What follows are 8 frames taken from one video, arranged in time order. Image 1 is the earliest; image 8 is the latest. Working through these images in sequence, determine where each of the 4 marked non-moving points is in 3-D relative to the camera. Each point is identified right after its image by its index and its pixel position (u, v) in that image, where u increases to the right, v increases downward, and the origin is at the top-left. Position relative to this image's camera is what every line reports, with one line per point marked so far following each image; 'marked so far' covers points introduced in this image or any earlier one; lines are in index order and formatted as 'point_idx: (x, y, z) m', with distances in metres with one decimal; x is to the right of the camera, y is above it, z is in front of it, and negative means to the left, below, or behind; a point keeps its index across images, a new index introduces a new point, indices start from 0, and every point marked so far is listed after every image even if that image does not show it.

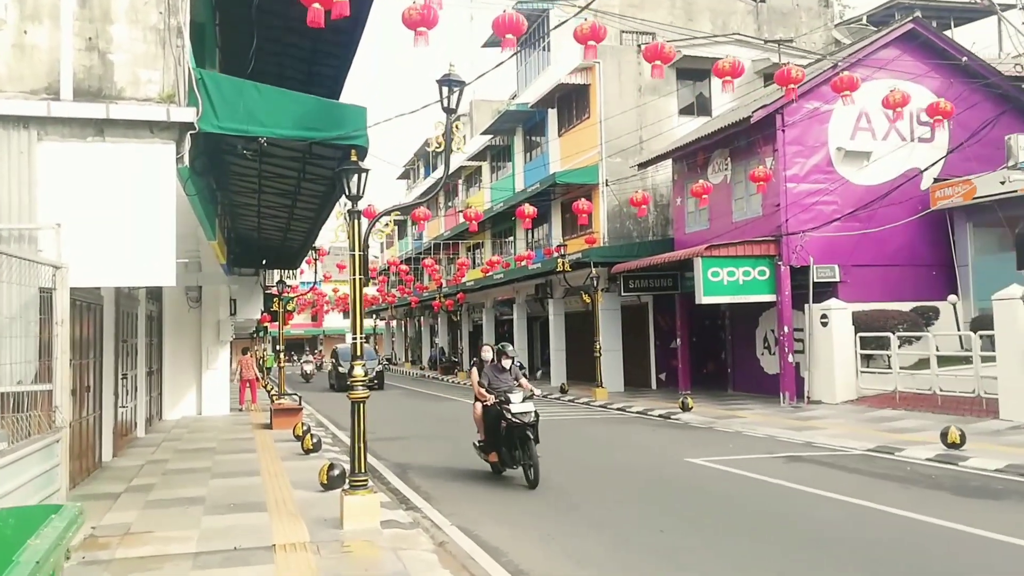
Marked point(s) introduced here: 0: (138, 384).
0: (-4.6, -1.2, +15.0) m
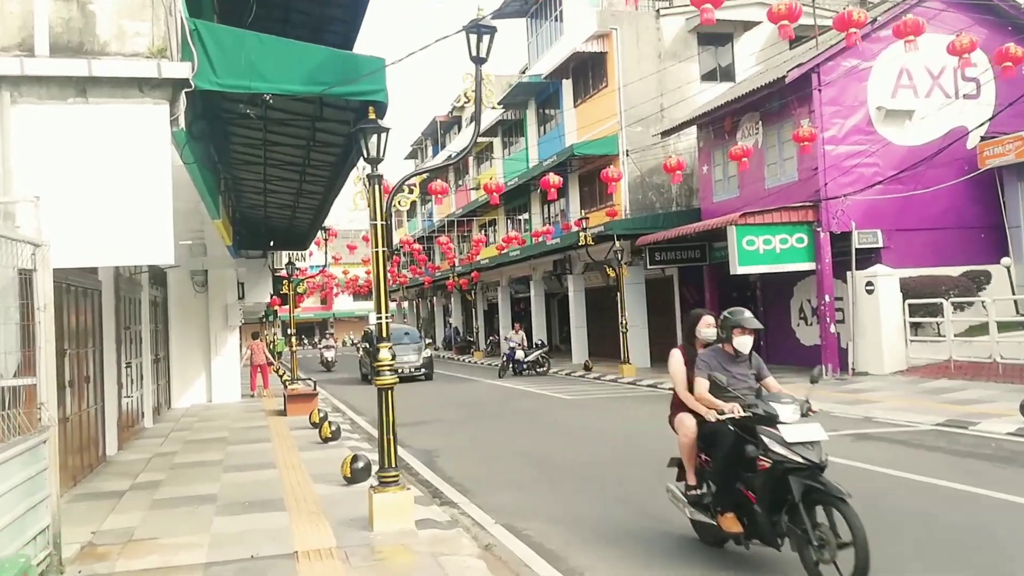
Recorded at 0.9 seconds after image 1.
0: (-4.3, -1.0, +14.2) m
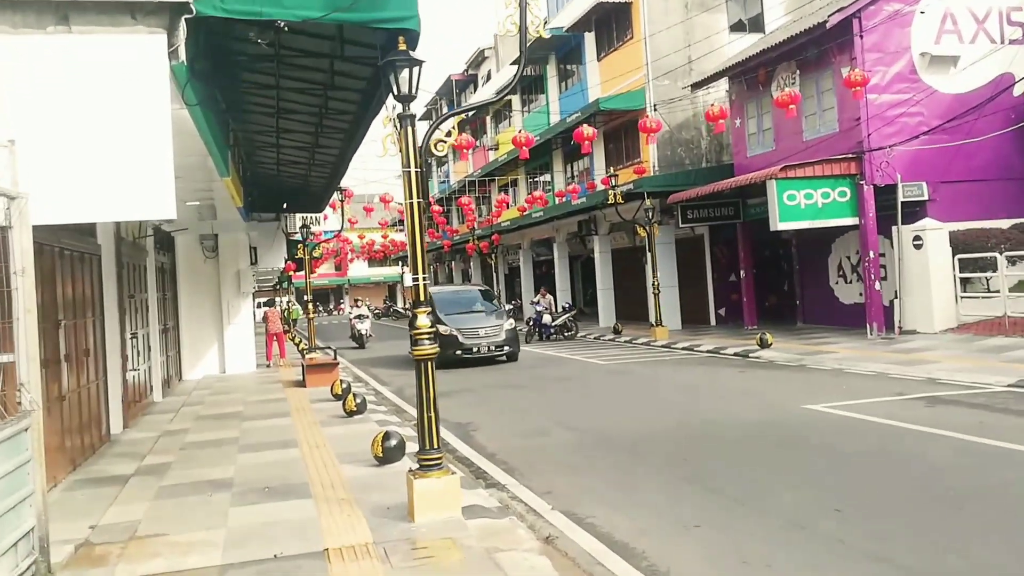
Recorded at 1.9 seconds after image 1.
0: (-3.9, -0.6, +13.4) m
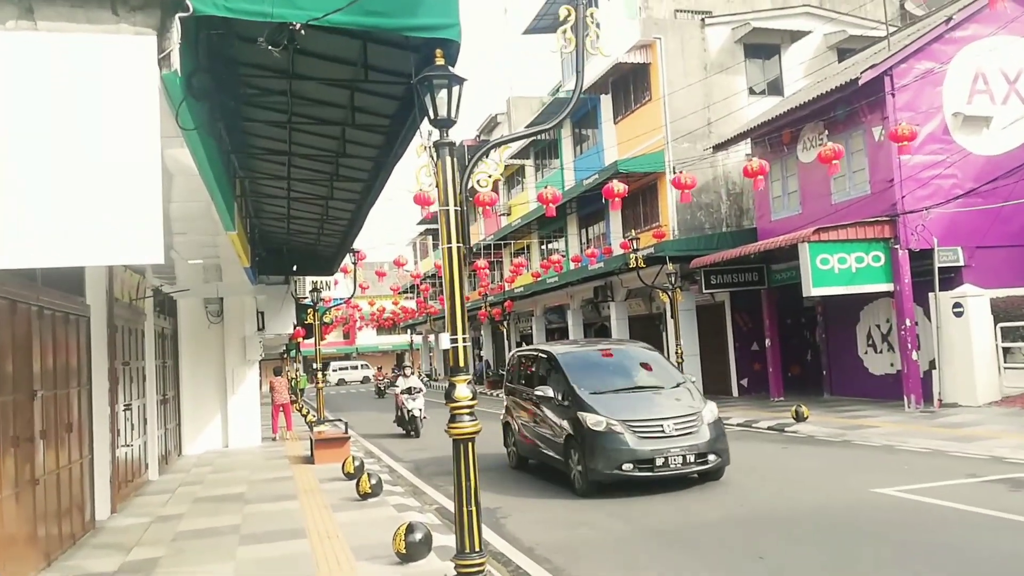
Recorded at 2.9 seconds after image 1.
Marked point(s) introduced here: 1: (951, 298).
0: (-3.7, -1.3, +12.6) m
1: (+5.2, -0.1, +14.8) m
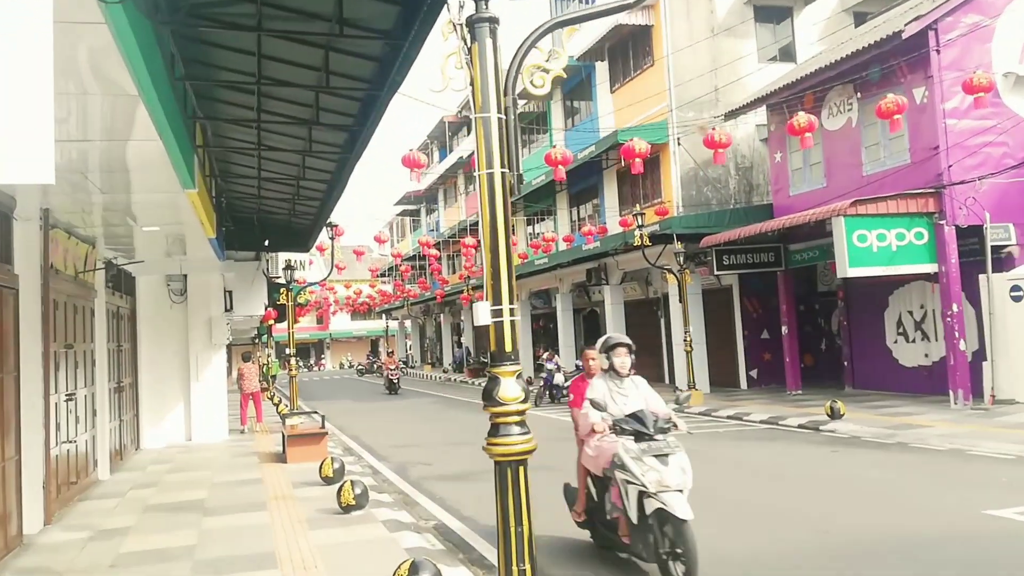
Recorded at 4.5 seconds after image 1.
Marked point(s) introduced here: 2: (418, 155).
0: (-3.7, -1.0, +10.9) m
1: (+5.2, +0.1, +13.3) m
2: (-0.8, +1.2, +10.8) m
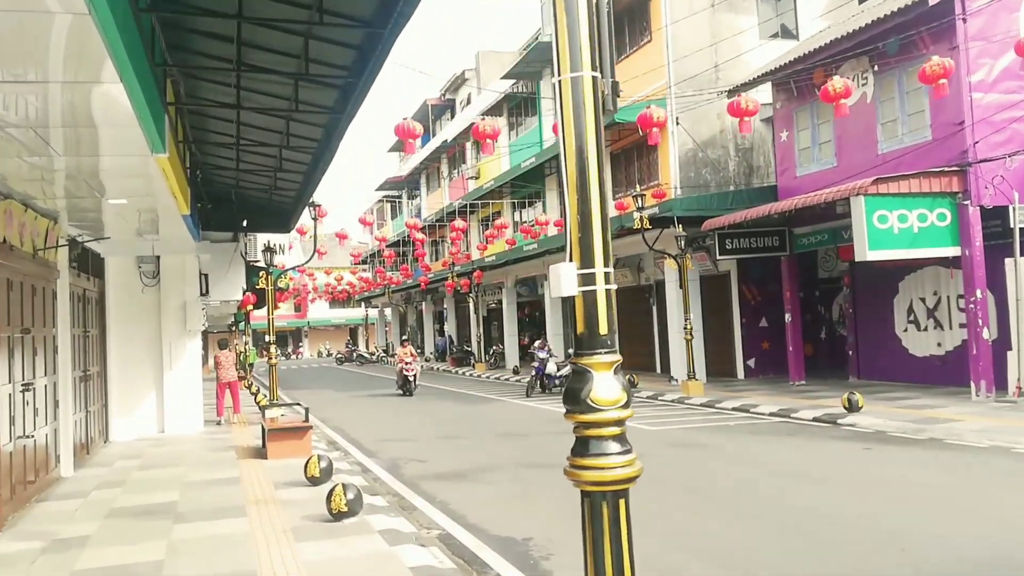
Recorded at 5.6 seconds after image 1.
0: (-3.7, -0.9, +9.9) m
1: (+5.2, +0.2, +12.5) m
2: (-0.8, +1.3, +9.9) m
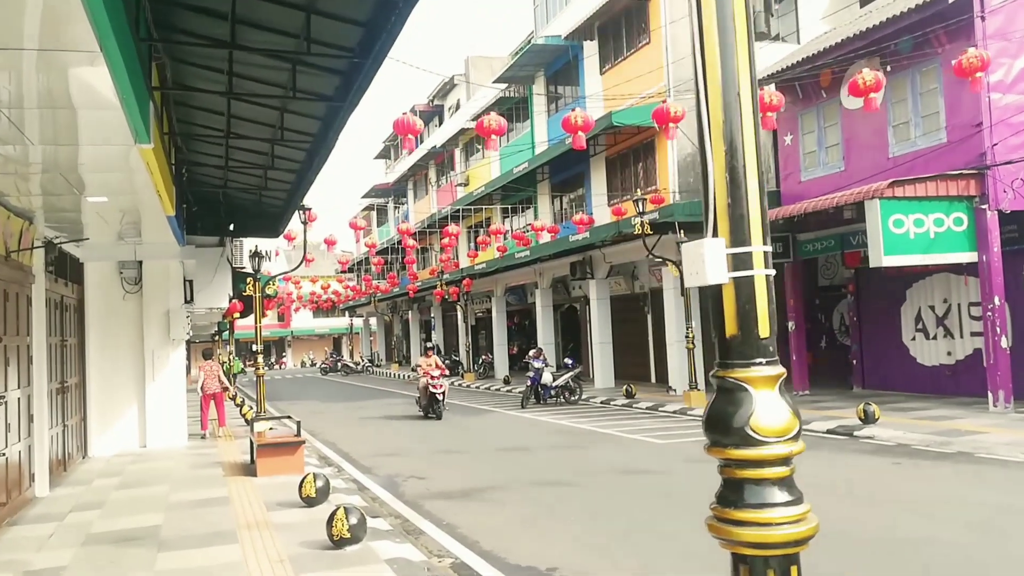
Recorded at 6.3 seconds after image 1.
0: (-3.6, -0.9, +9.3) m
1: (+5.2, +0.2, +12.0) m
2: (-0.8, +1.3, +9.4) m
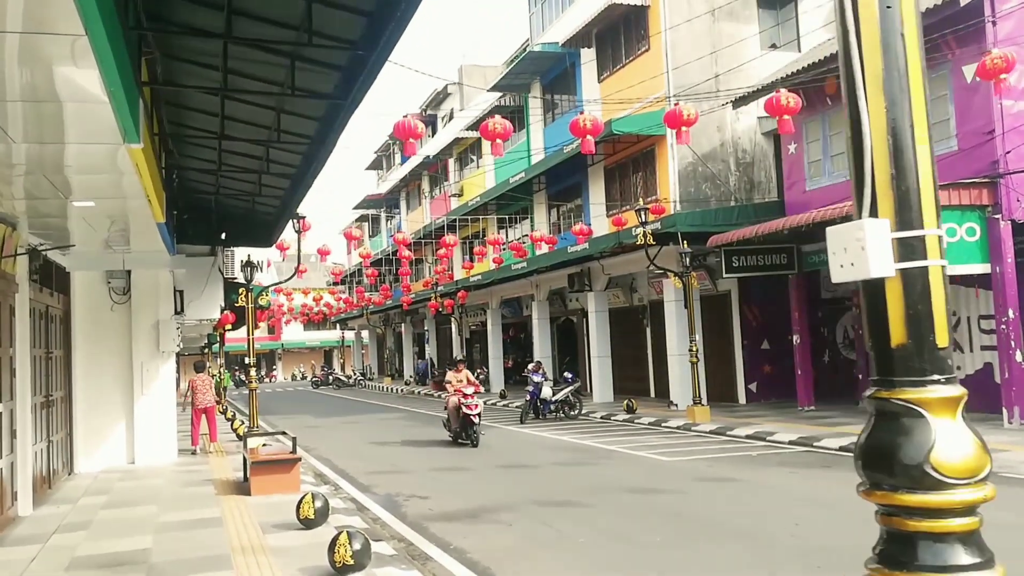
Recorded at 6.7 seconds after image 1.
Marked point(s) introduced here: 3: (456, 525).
0: (-3.6, -1.0, +8.9) m
1: (+5.2, +0.1, +11.7) m
2: (-0.7, +1.2, +9.0) m
3: (-0.4, -1.5, +7.8) m
